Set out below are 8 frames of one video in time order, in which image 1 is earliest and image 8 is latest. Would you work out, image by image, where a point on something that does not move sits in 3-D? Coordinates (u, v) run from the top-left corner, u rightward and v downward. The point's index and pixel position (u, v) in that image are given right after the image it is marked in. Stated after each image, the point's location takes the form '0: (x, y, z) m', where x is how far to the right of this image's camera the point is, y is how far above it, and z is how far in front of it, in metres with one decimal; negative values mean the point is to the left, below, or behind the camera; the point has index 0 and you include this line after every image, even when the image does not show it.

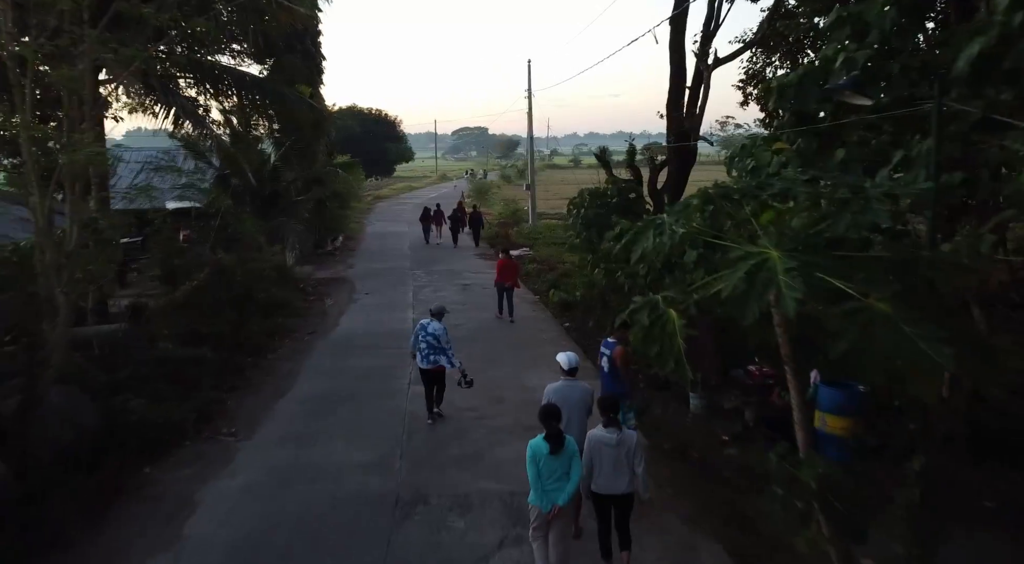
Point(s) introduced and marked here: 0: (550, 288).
0: (+0.8, -0.1, +13.5) m
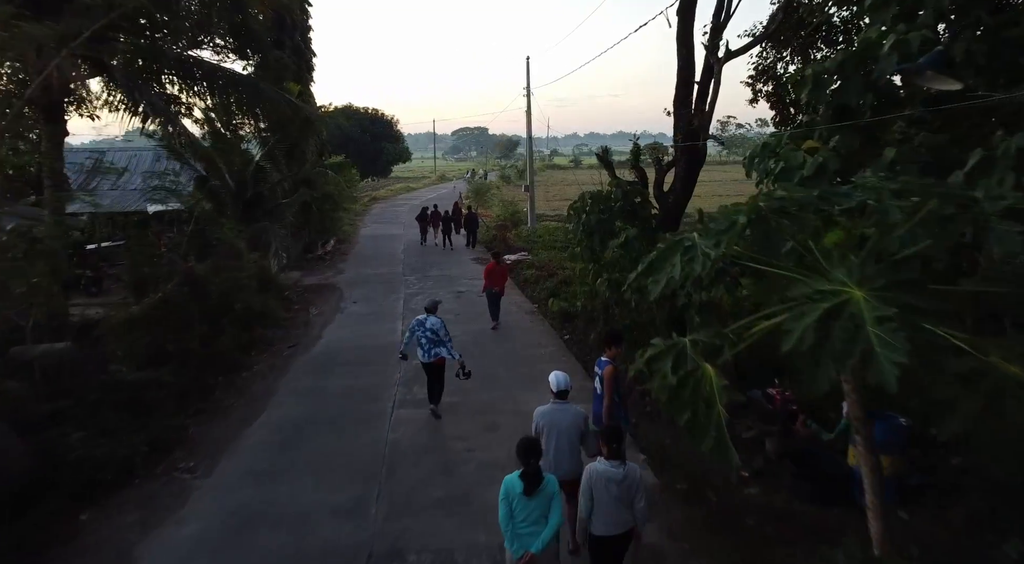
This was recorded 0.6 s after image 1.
0: (+0.7, -0.3, +12.8) m
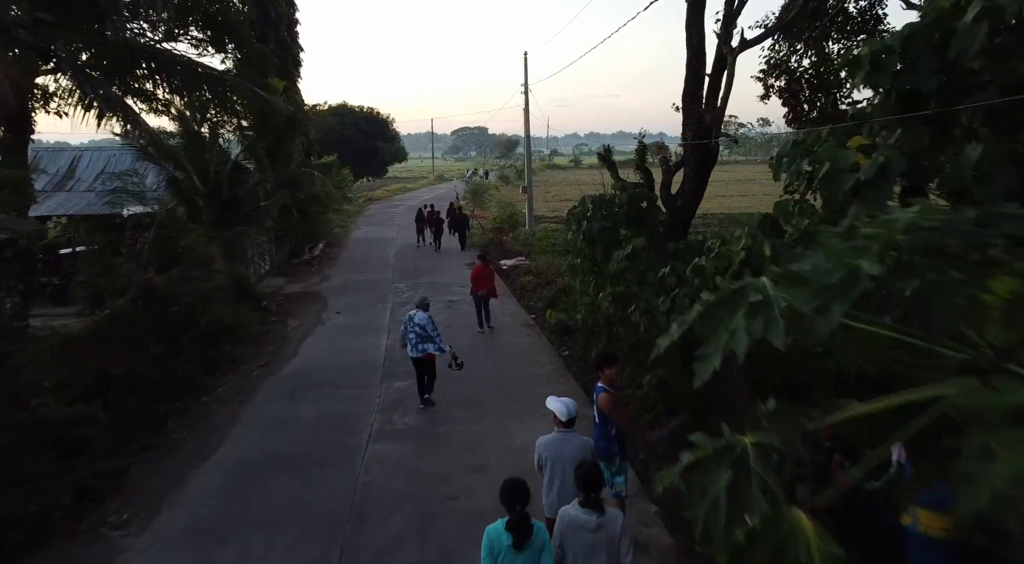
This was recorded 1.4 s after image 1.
0: (+0.6, -0.5, +11.9) m
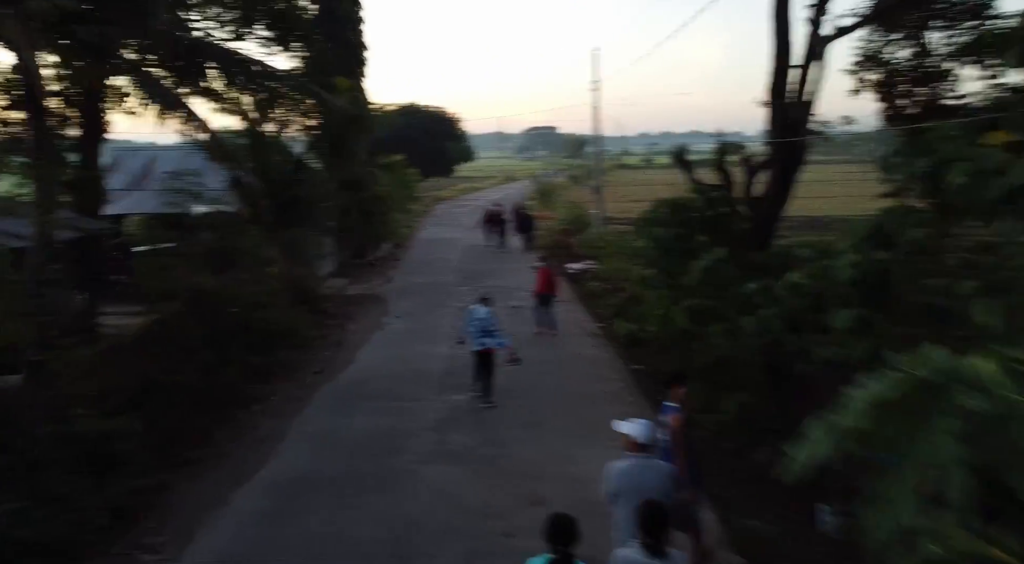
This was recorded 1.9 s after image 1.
0: (+1.8, -0.6, +11.2) m
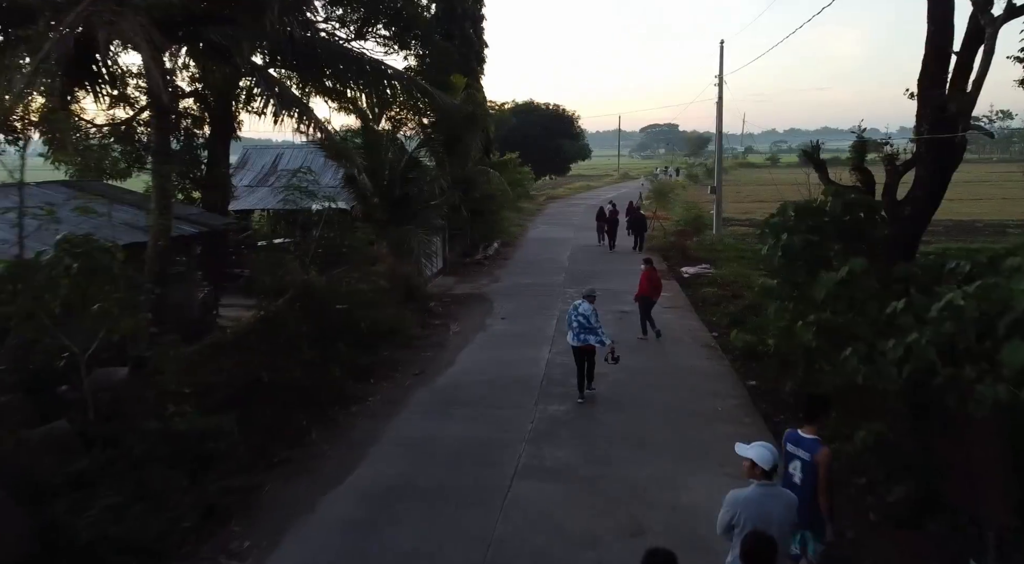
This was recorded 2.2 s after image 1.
0: (+3.5, -0.7, +10.3) m
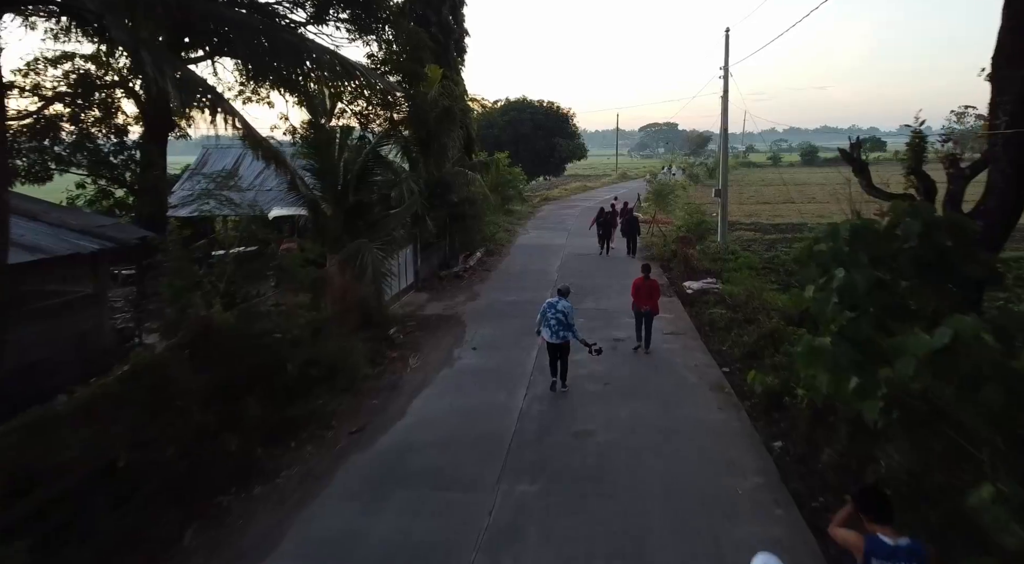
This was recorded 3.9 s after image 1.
0: (+3.1, -1.0, +8.6) m
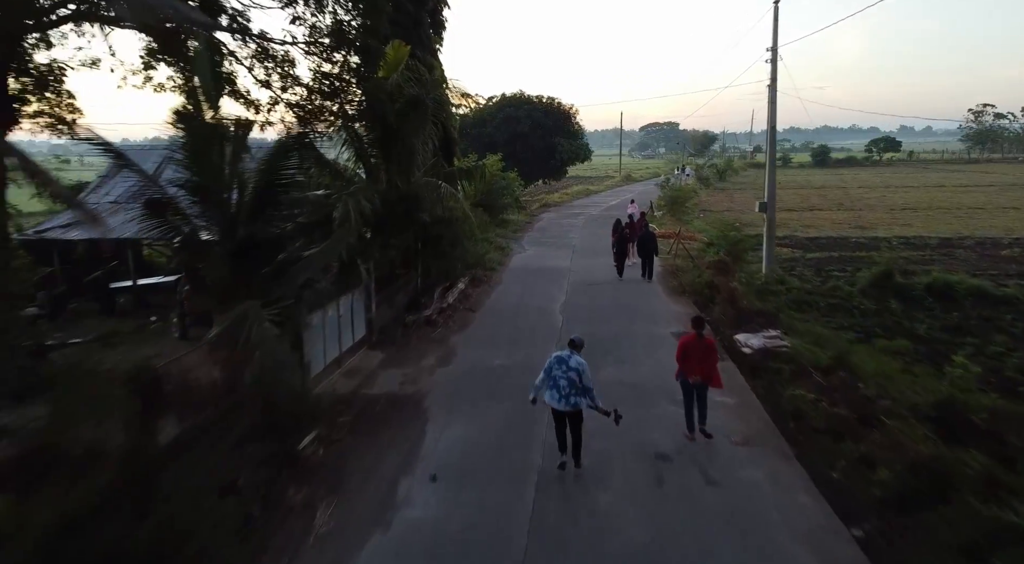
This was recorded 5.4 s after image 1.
0: (+3.0, -1.9, +5.0) m
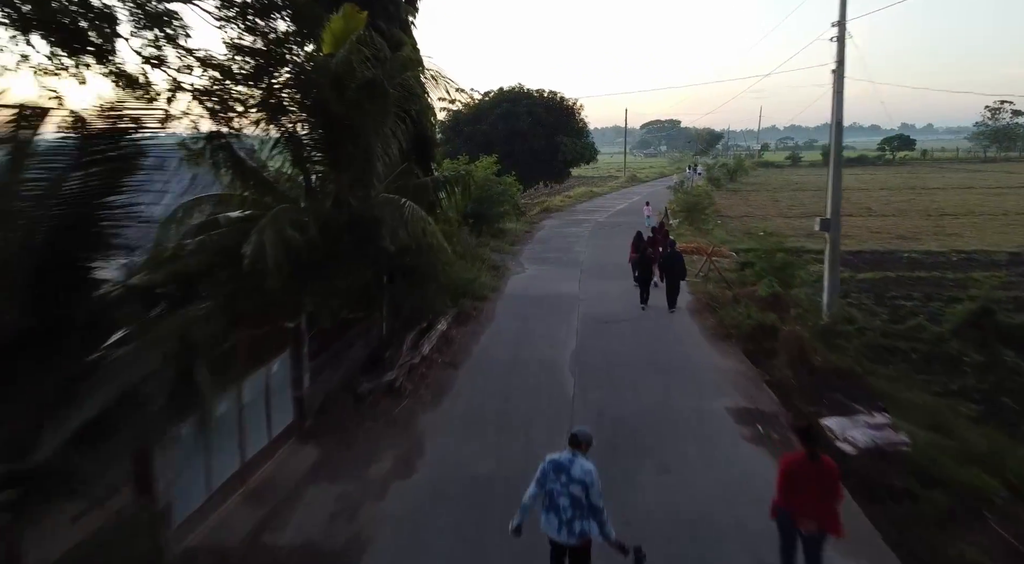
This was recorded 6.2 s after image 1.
0: (+2.9, -2.5, +2.0) m
